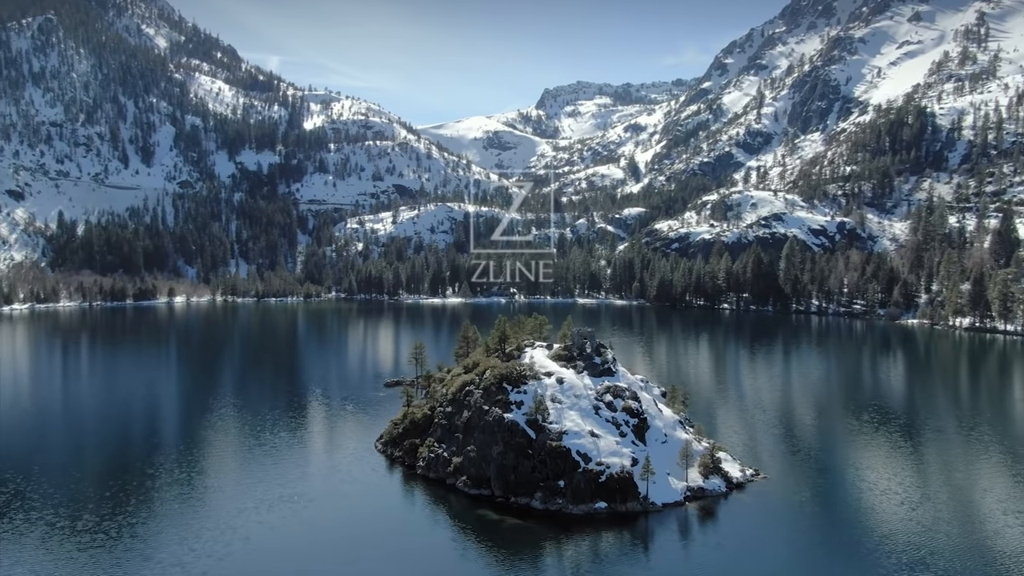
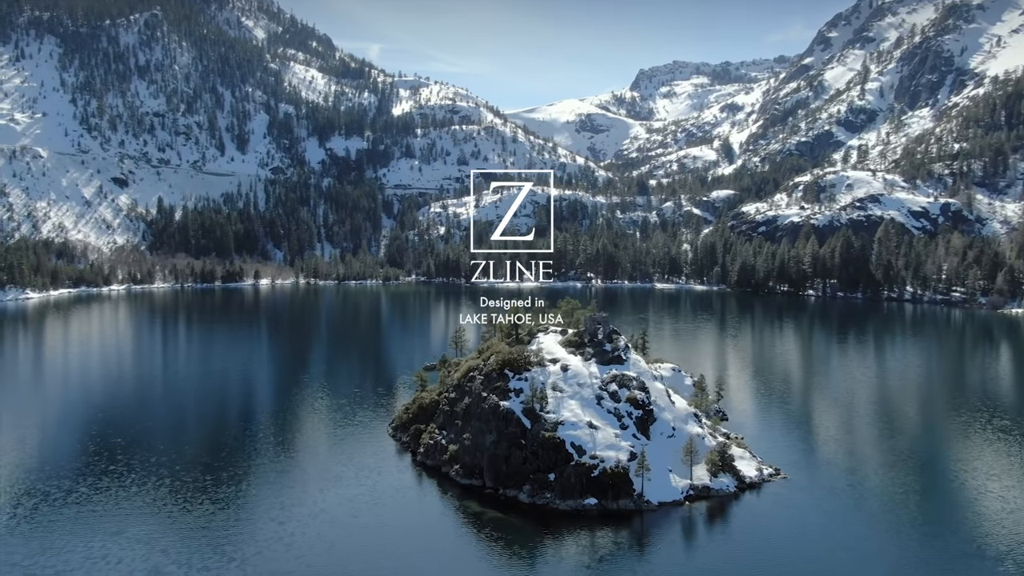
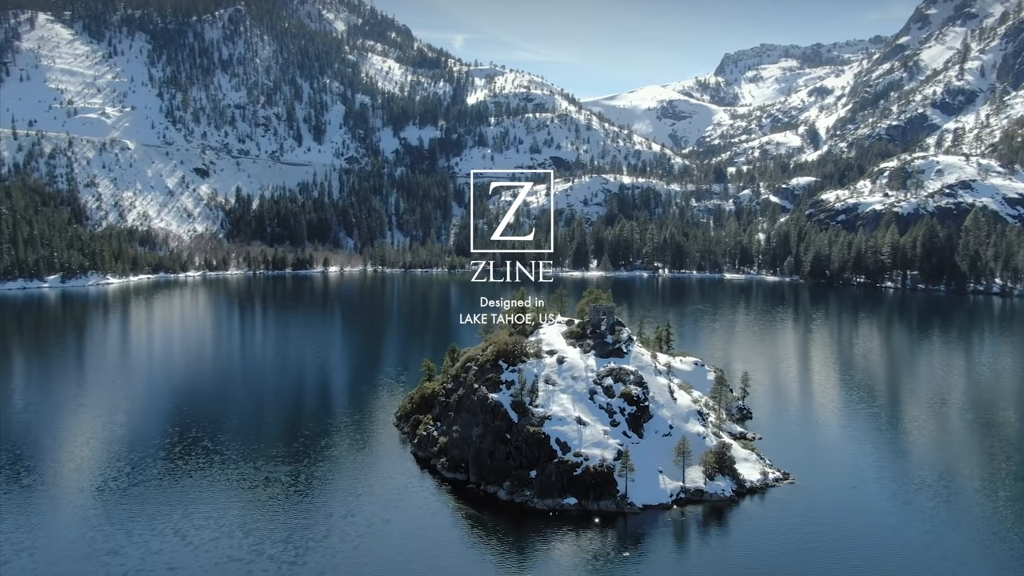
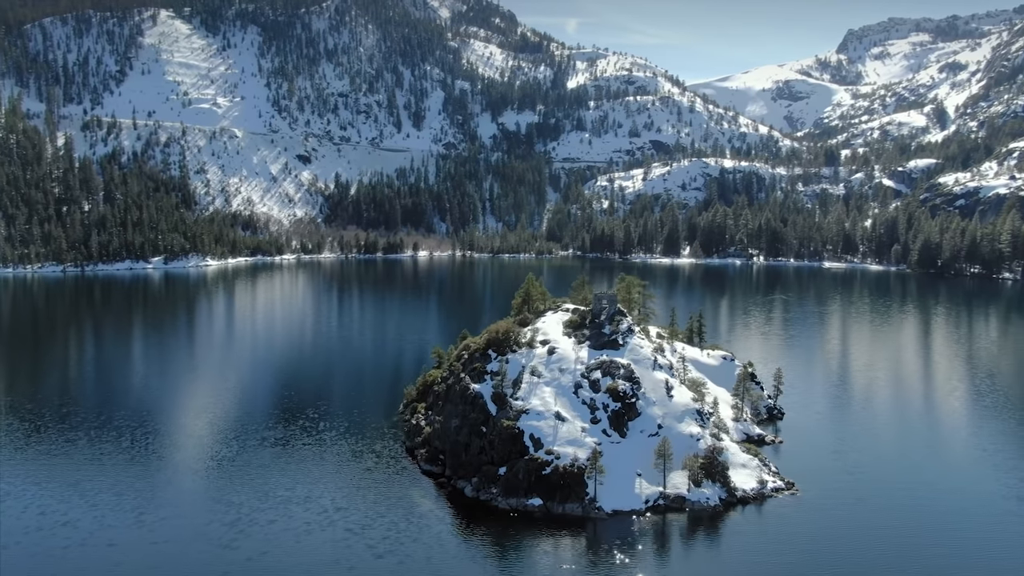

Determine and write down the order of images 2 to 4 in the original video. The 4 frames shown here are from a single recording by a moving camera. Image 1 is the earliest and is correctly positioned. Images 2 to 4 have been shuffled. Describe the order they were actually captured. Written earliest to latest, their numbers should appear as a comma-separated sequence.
2, 3, 4
